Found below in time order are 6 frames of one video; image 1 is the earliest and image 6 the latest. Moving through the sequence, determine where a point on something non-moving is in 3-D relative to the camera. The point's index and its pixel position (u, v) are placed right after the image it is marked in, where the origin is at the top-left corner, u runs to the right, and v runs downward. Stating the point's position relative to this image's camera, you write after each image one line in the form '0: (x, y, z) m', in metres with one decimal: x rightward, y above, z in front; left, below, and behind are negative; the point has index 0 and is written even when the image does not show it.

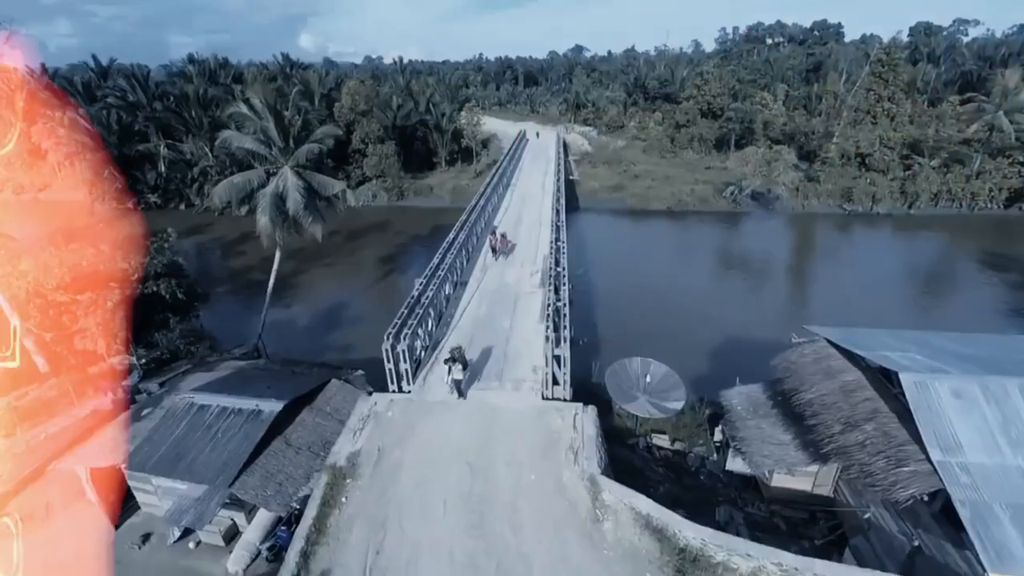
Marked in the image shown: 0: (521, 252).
0: (+0.2, +1.0, +13.4) m
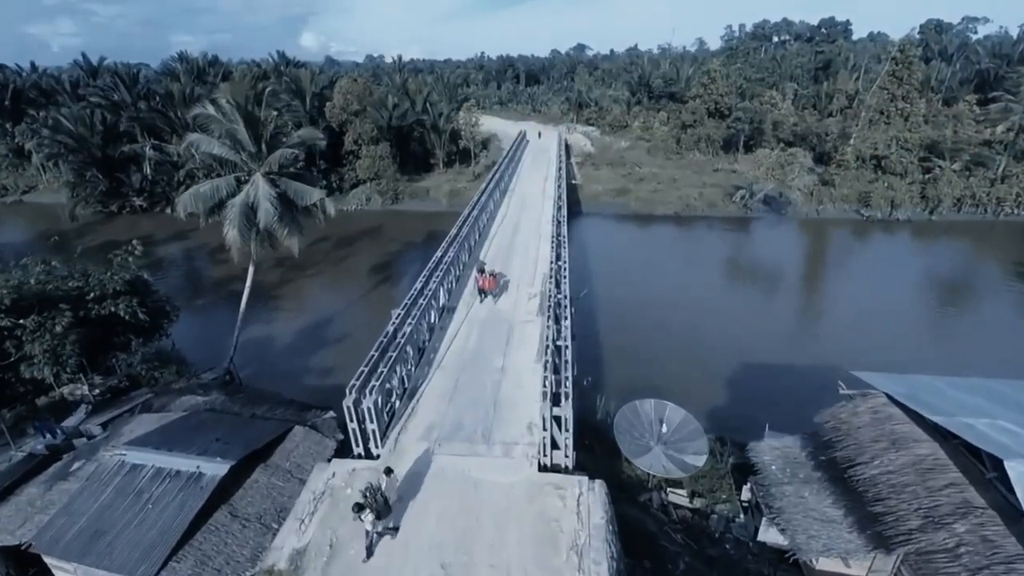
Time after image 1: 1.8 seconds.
0: (+0.1, +0.4, +12.0) m
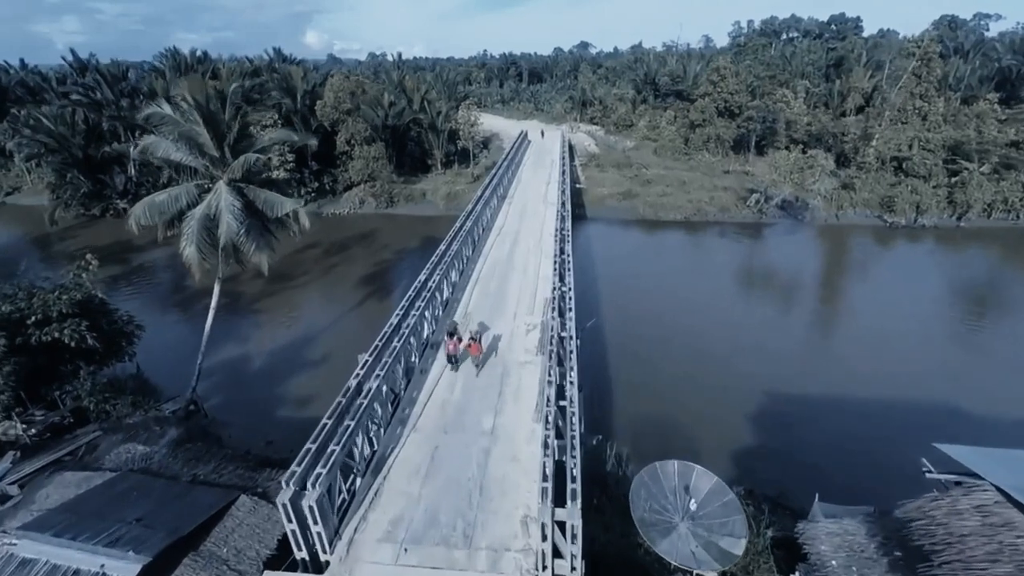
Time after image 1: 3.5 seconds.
0: (+0.1, -0.2, +10.4) m
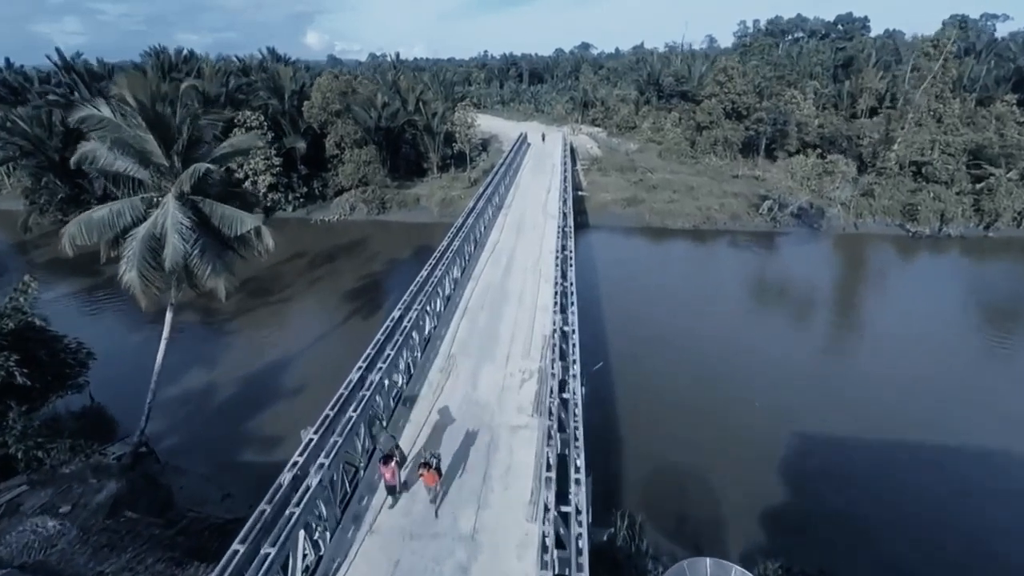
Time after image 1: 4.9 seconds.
0: (-0.1, -0.8, +8.9) m
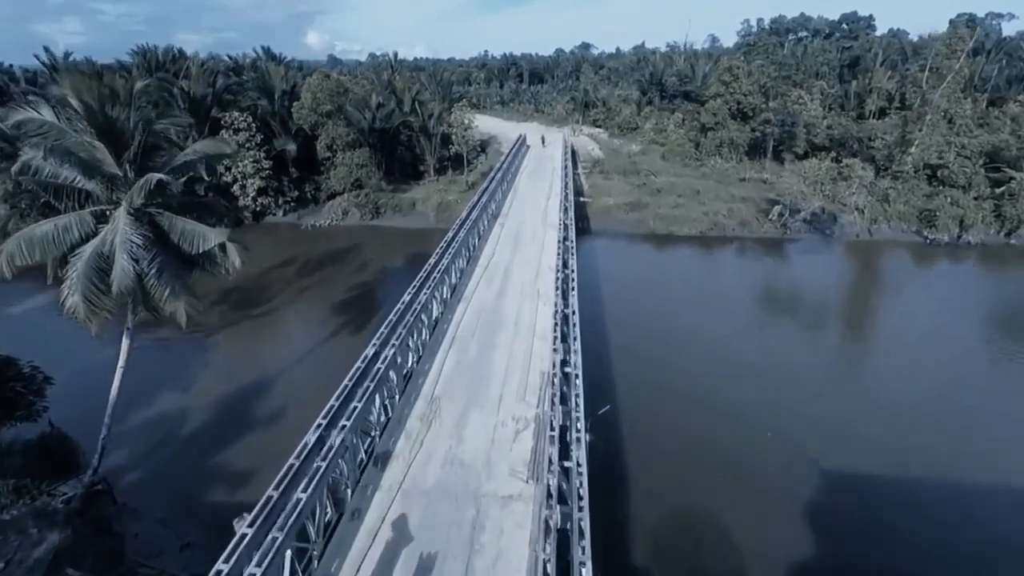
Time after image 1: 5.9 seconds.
0: (-0.2, -1.2, +7.8) m
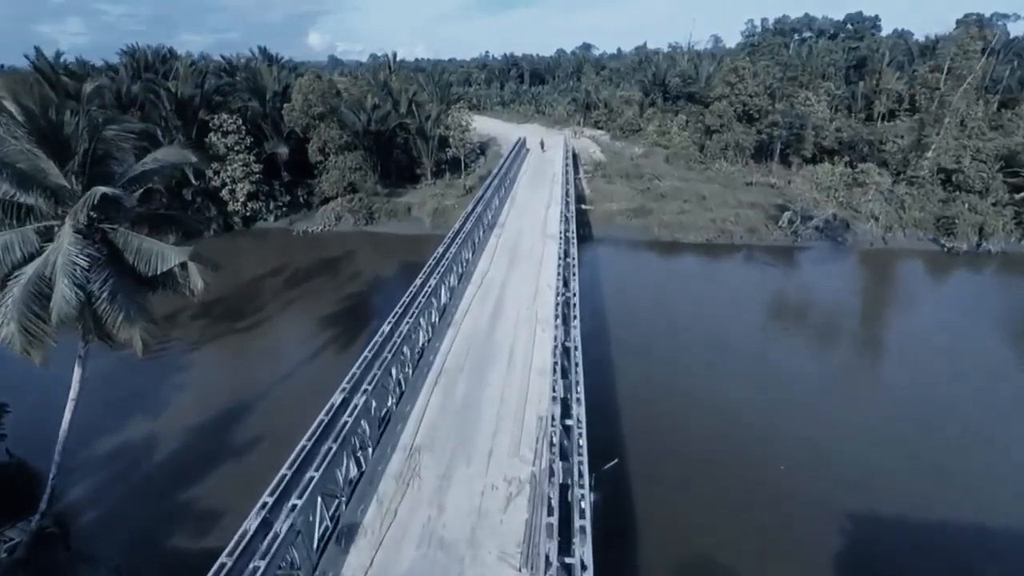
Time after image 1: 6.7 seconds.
0: (-0.3, -1.7, +6.8) m
